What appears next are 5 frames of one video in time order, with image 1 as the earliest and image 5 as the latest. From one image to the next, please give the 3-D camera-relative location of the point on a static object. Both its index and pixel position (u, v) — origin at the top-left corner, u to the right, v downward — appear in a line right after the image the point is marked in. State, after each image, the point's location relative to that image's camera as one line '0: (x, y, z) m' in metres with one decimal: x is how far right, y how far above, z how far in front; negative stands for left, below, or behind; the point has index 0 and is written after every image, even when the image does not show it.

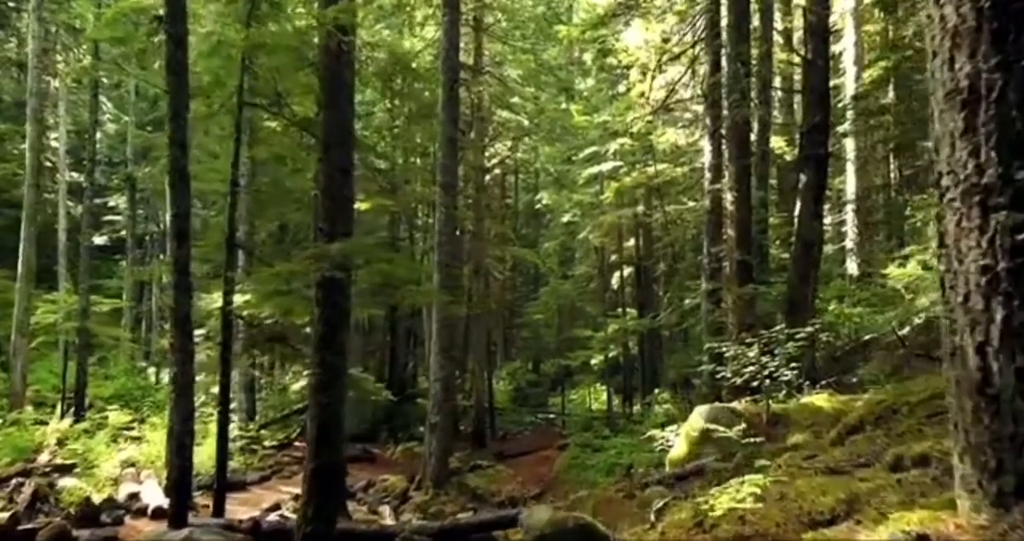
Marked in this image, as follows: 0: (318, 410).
0: (-2.2, -1.6, +8.3) m
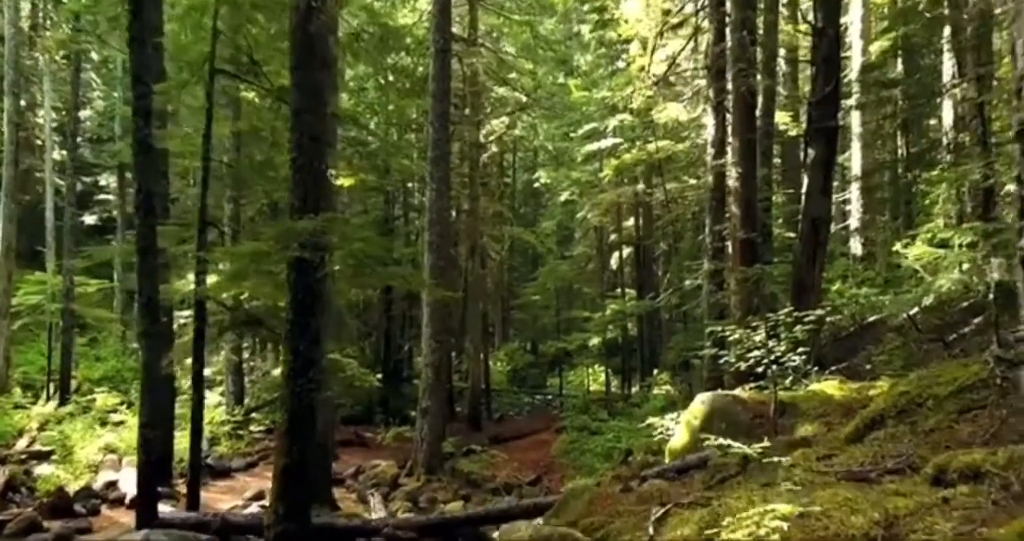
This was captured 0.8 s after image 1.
0: (-2.3, -1.4, +7.6) m
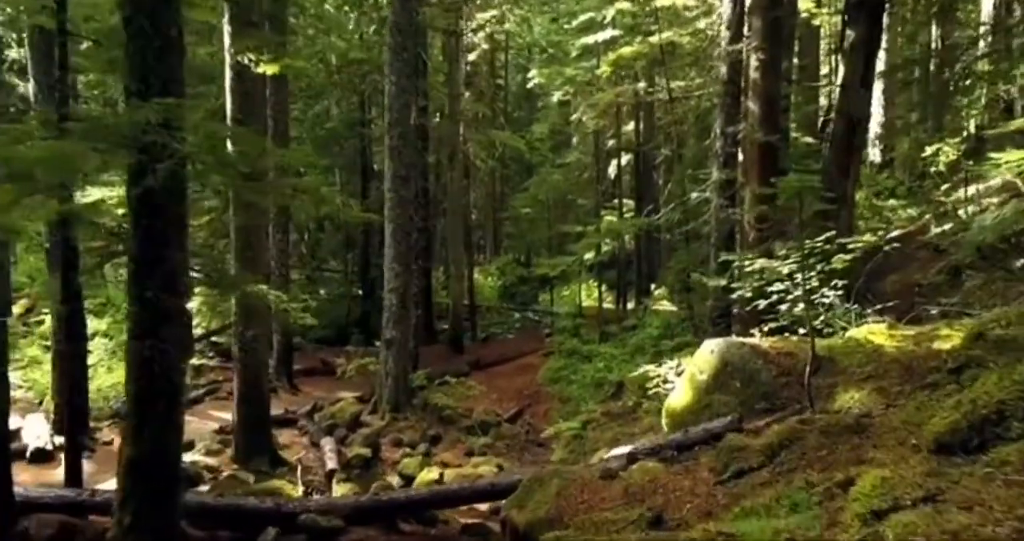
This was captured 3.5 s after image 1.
0: (-2.8, -0.7, +5.4) m
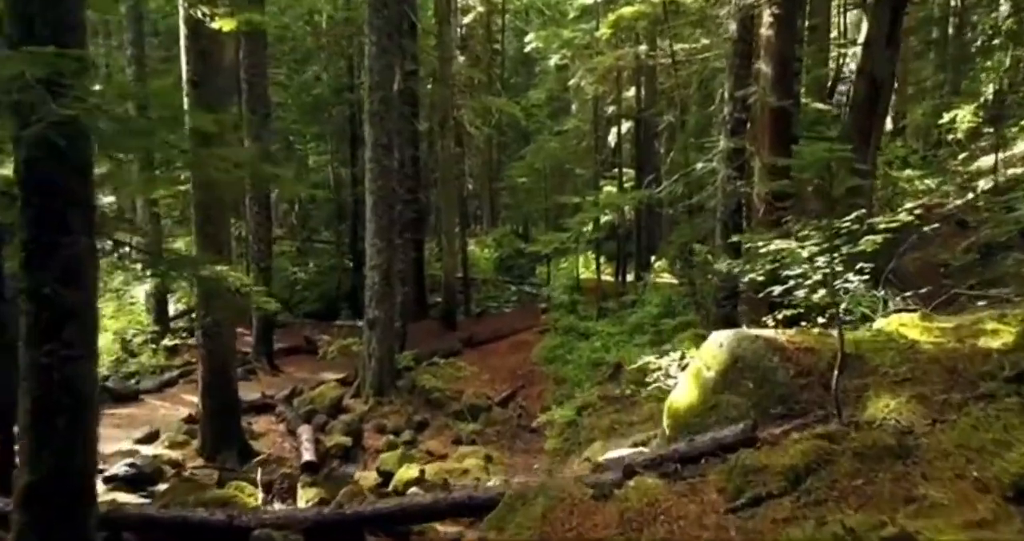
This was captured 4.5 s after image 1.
0: (-2.9, -0.7, +4.5) m
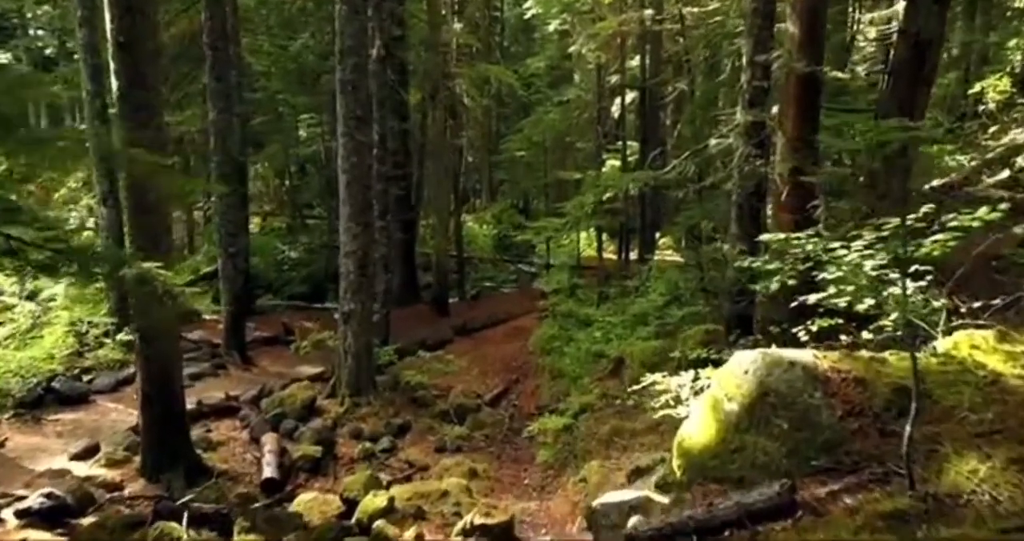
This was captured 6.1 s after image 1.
0: (-3.2, -0.8, +3.2) m
